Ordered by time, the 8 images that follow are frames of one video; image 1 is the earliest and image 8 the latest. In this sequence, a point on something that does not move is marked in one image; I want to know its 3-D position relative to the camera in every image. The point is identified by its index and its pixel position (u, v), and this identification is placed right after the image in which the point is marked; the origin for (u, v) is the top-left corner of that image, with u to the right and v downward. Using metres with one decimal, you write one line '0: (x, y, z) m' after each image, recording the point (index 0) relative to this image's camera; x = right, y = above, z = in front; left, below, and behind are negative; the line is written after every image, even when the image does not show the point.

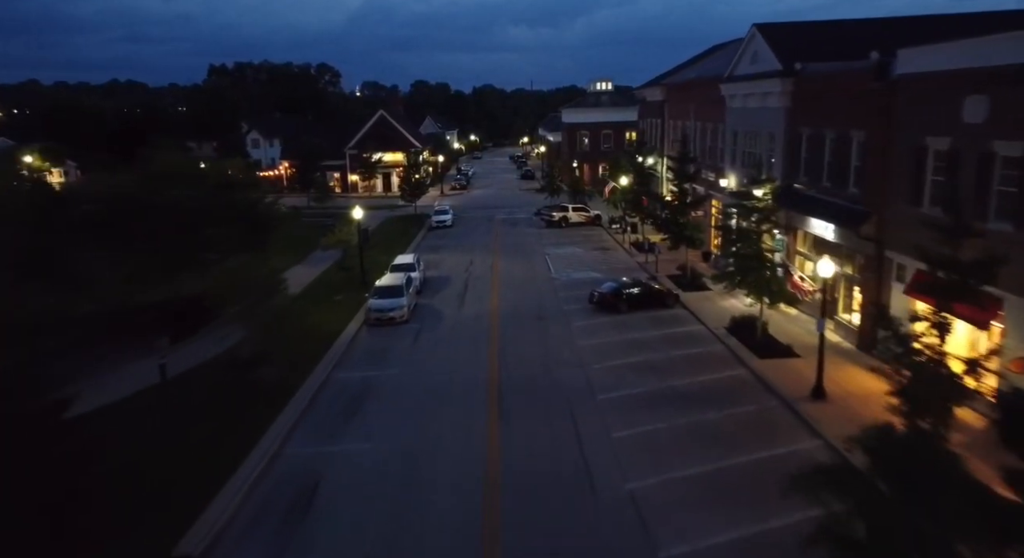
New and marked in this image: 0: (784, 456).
0: (+5.6, -3.6, +14.0) m
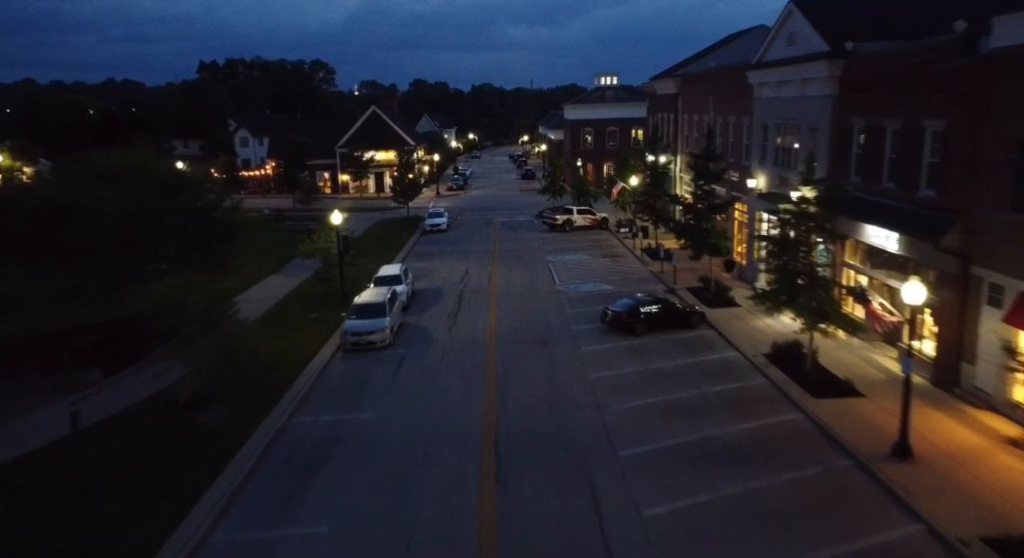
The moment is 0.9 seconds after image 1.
0: (+5.6, -4.1, +10.5) m
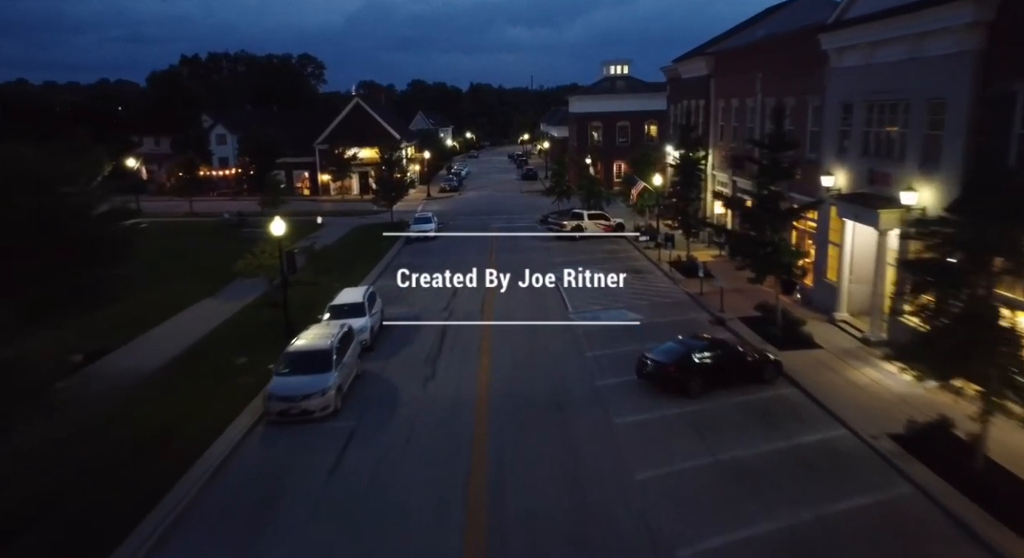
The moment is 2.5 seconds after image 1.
0: (+5.6, -4.9, +4.0) m
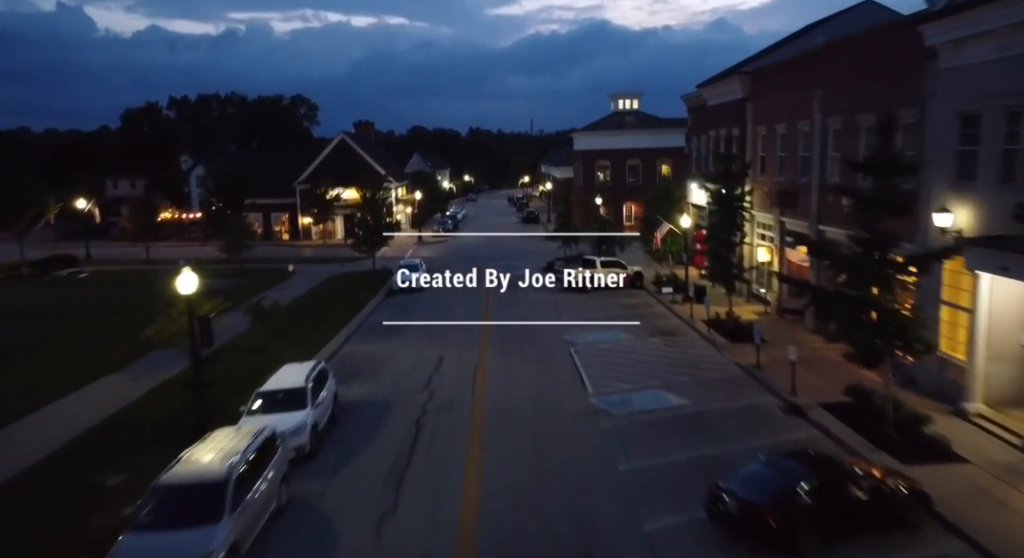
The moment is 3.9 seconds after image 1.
0: (+5.7, -5.5, -1.8) m
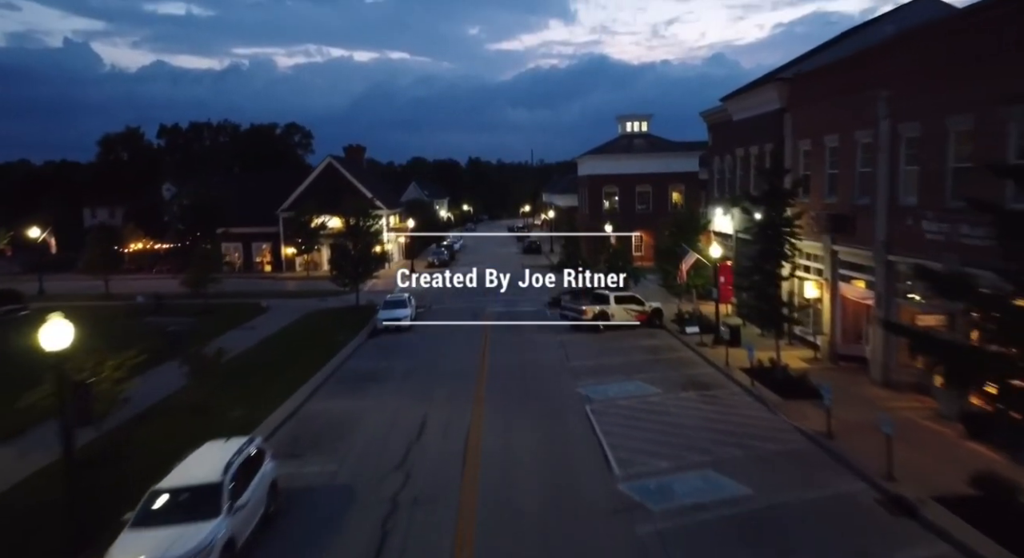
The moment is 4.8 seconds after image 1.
0: (+5.7, -5.5, -6.1) m
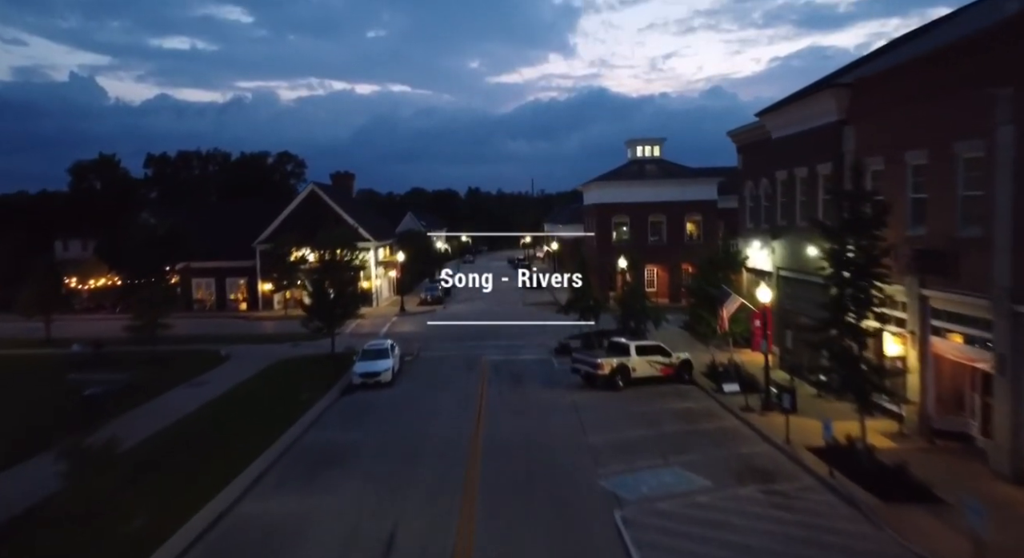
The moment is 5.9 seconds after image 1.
0: (+5.7, -5.5, -10.9) m
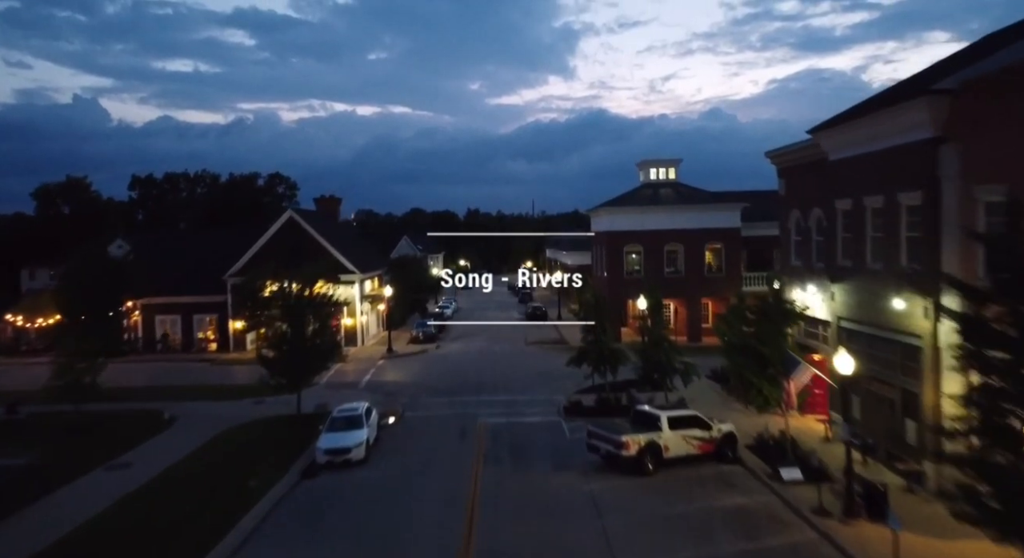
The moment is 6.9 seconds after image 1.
0: (+5.8, -6.0, -15.6) m
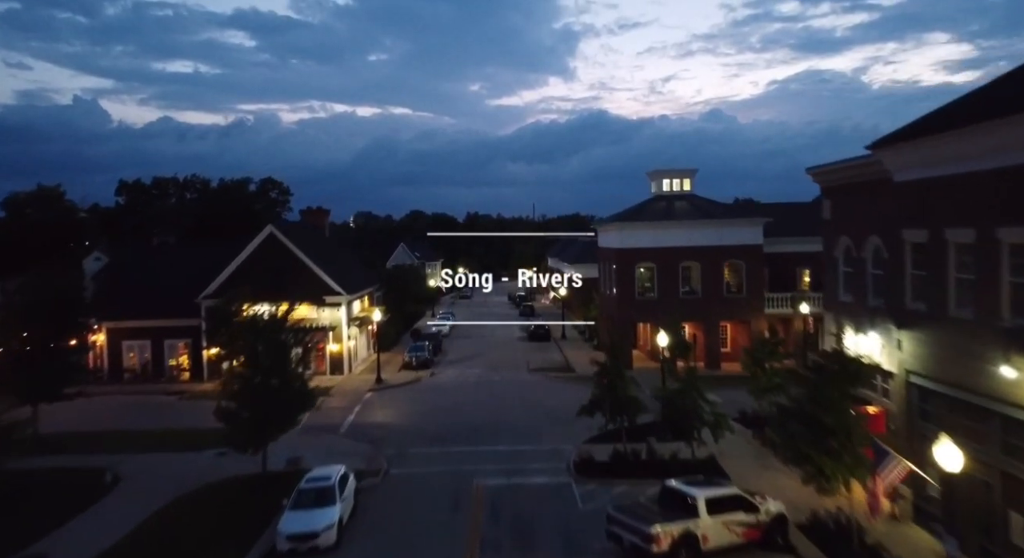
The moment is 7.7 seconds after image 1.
0: (+5.8, -7.1, -19.1) m
